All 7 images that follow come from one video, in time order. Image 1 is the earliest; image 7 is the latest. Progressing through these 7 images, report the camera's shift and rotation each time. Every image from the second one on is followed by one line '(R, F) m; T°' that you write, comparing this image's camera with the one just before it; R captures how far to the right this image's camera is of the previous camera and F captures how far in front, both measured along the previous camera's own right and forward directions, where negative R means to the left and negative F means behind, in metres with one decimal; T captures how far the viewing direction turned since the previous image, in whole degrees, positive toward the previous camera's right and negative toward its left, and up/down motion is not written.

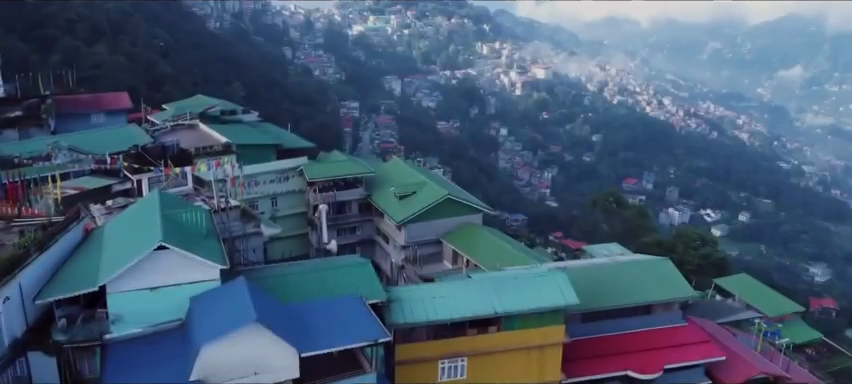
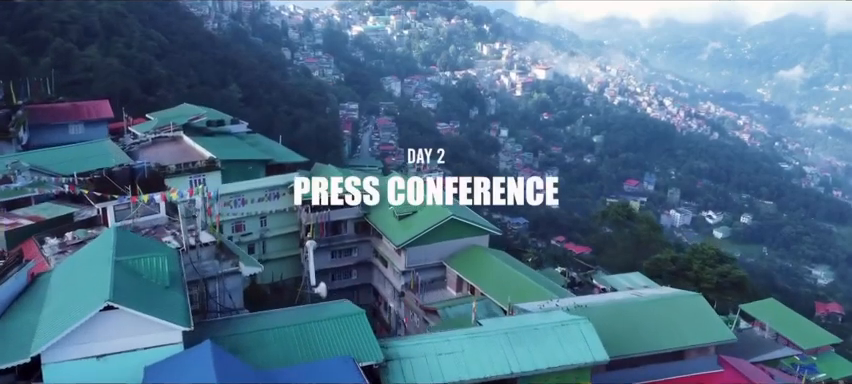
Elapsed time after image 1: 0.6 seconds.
(0.0, +0.6) m; 0°
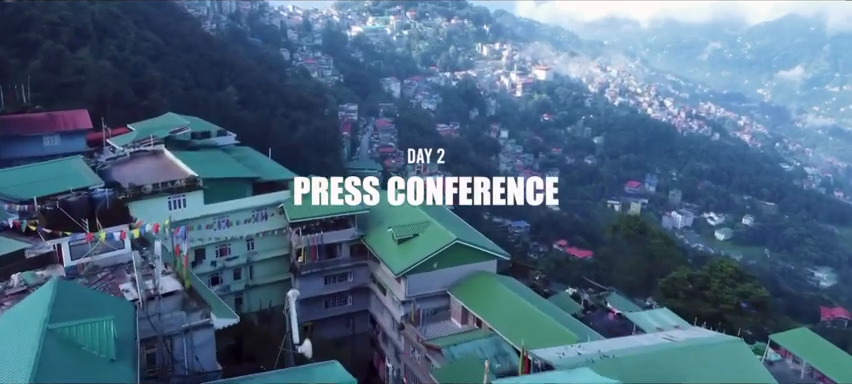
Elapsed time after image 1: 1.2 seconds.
(0.0, +0.6) m; 0°
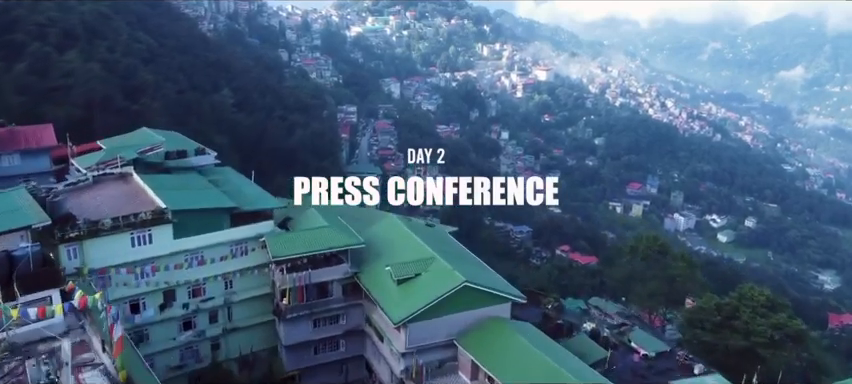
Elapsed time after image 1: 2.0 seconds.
(0.0, +0.8) m; 0°
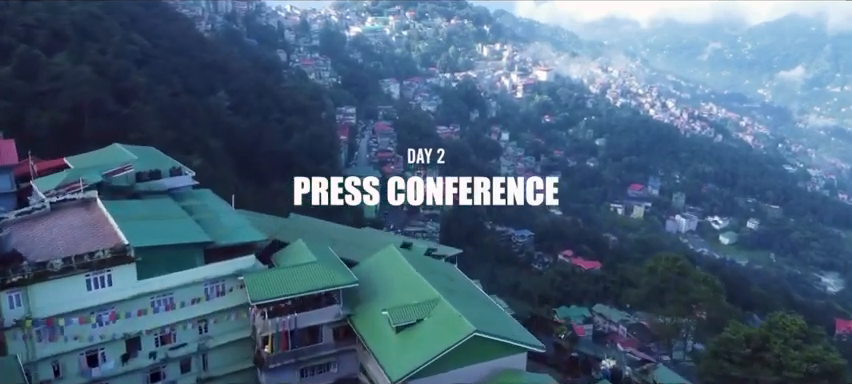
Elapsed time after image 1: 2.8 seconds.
(0.0, +0.7) m; 0°
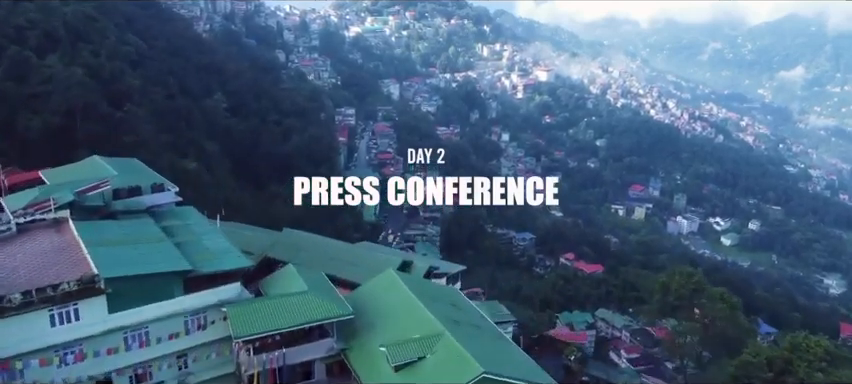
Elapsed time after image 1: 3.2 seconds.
(0.0, +0.4) m; 0°
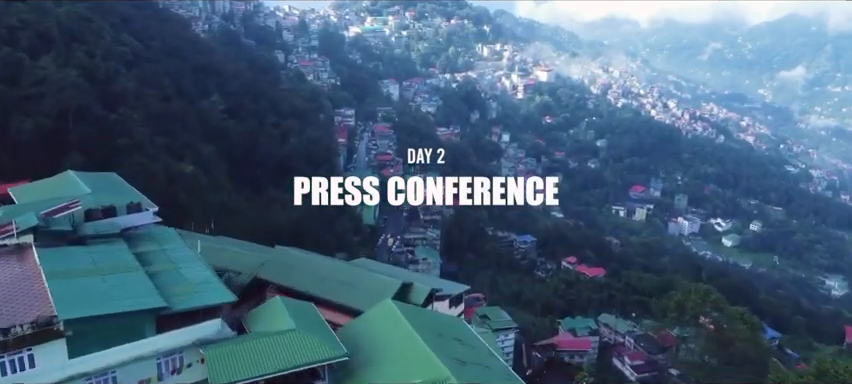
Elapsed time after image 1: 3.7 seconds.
(0.0, +0.4) m; 0°
